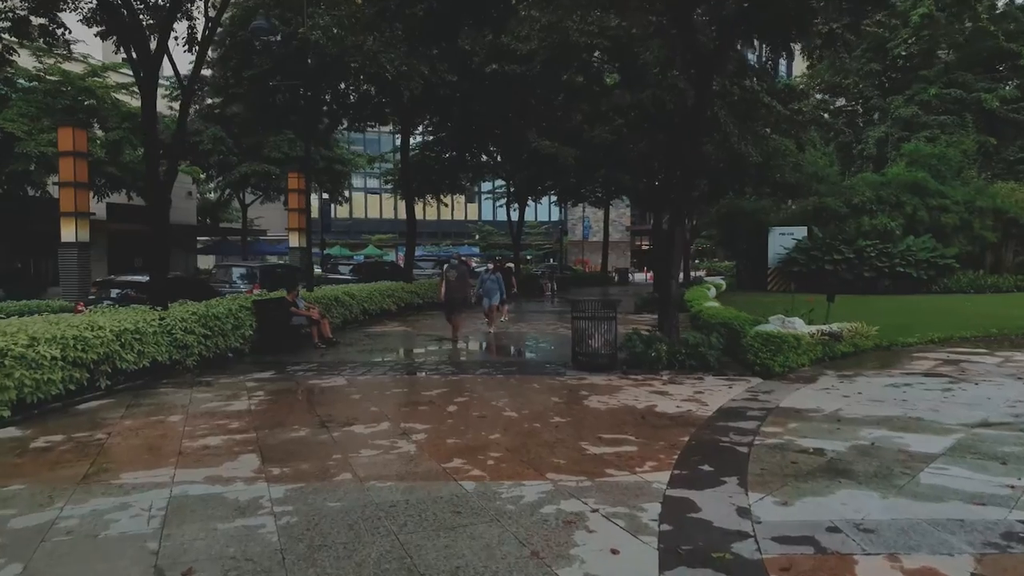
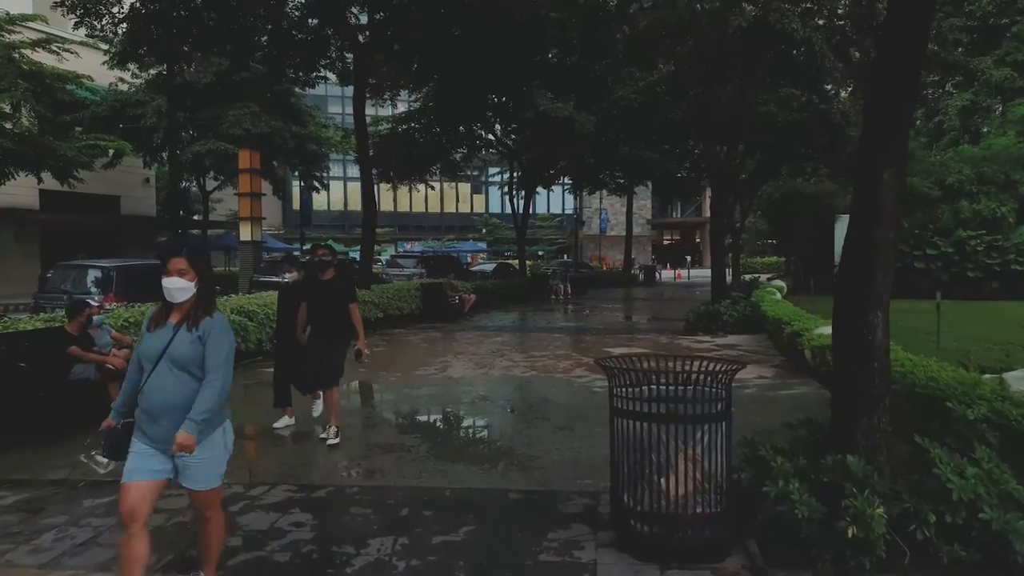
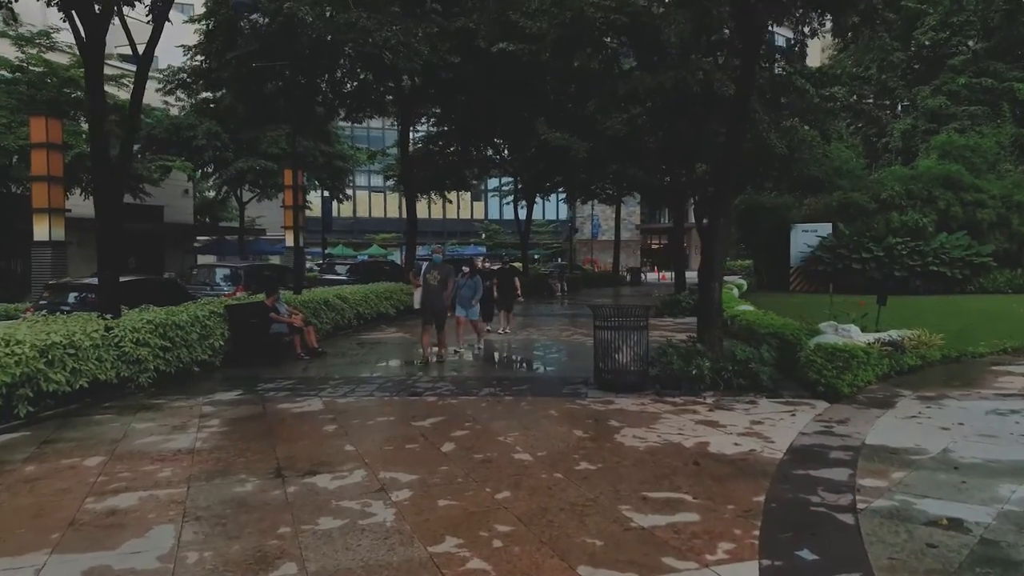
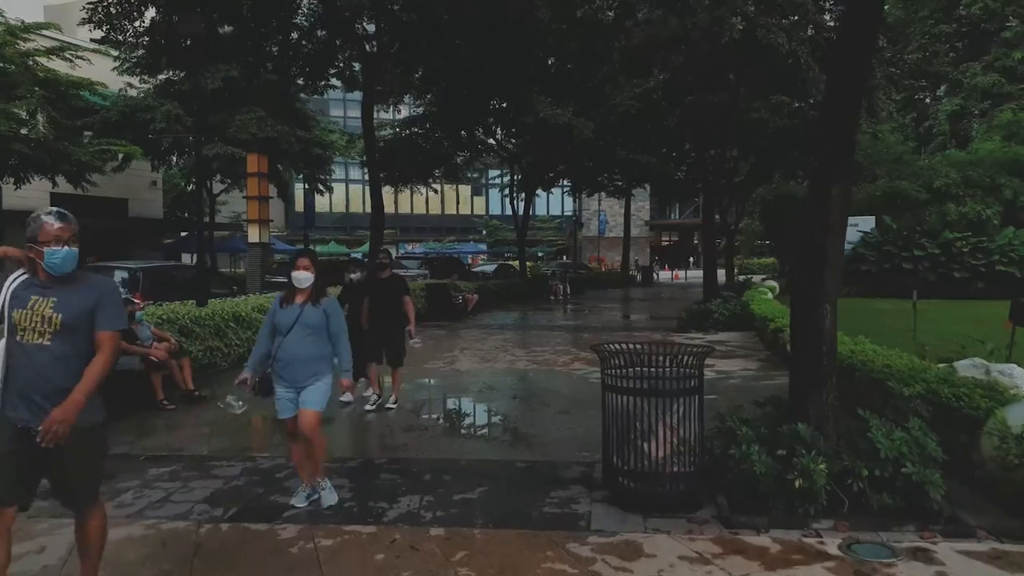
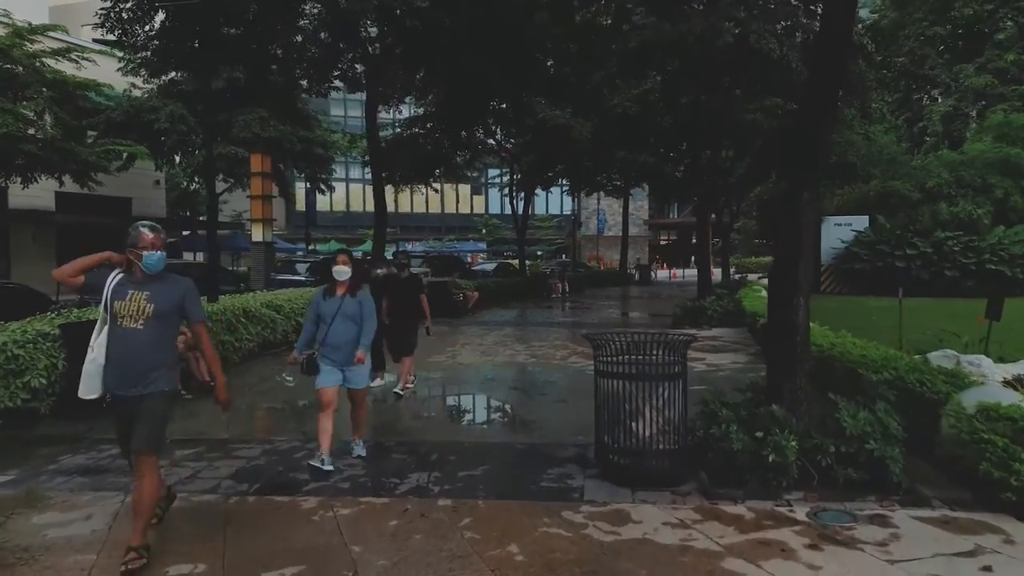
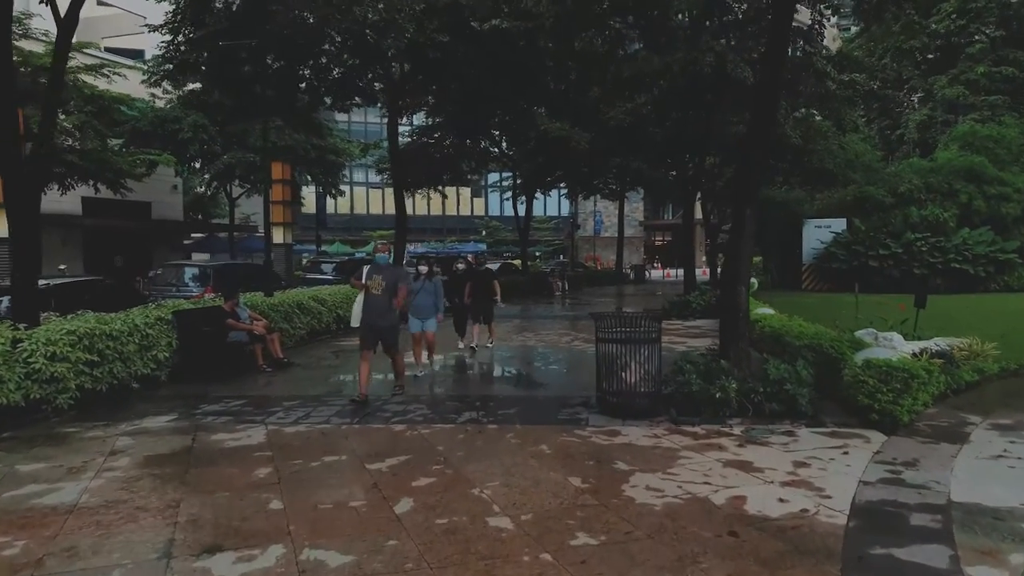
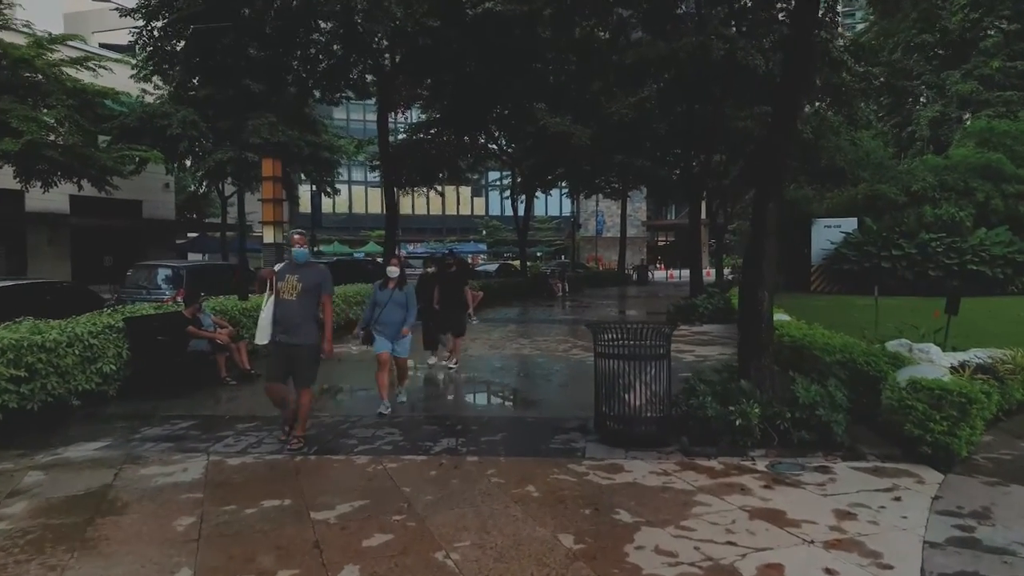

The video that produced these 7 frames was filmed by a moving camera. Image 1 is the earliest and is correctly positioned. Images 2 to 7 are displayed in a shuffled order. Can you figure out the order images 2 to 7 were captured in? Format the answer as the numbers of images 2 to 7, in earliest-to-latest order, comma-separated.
3, 6, 7, 5, 4, 2
